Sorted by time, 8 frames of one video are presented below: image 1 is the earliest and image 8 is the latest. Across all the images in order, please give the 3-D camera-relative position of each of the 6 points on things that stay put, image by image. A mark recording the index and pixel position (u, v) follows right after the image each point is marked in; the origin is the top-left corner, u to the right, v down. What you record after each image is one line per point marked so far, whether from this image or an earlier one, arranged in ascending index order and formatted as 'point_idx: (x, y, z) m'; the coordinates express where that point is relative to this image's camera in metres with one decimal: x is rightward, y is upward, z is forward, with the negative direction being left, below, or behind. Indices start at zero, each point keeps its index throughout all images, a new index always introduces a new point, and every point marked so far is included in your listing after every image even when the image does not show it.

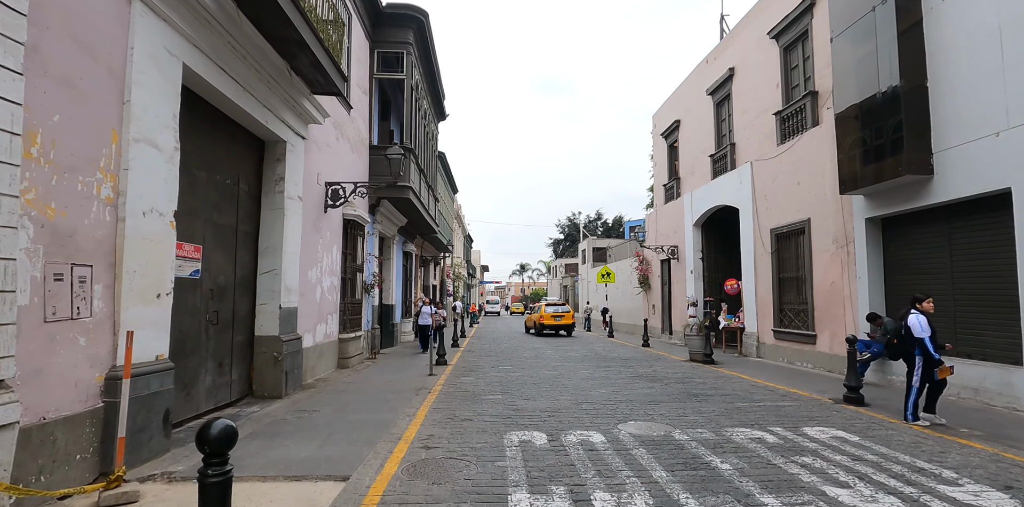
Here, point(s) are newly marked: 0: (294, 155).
0: (-3.6, +1.6, +8.9) m
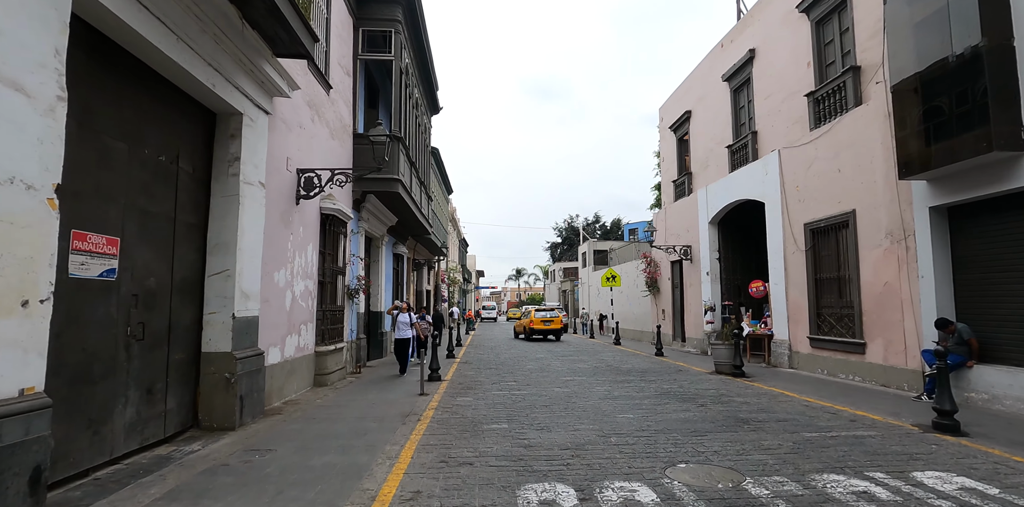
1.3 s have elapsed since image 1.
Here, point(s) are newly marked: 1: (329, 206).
0: (-3.5, +1.7, +7.4) m
1: (-3.6, +1.0, +10.6) m
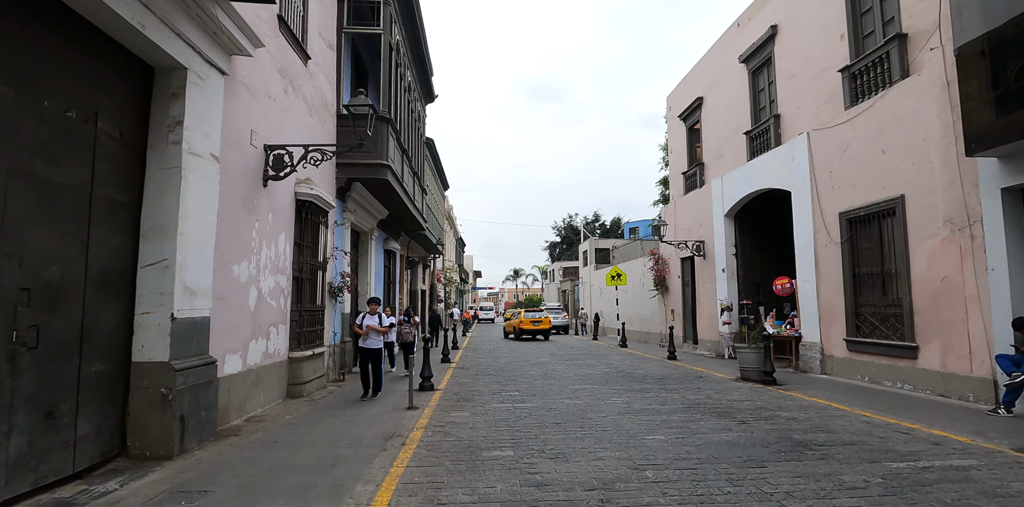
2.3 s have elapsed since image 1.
0: (-3.4, +1.8, +6.1) m
1: (-3.5, +1.1, +9.3) m
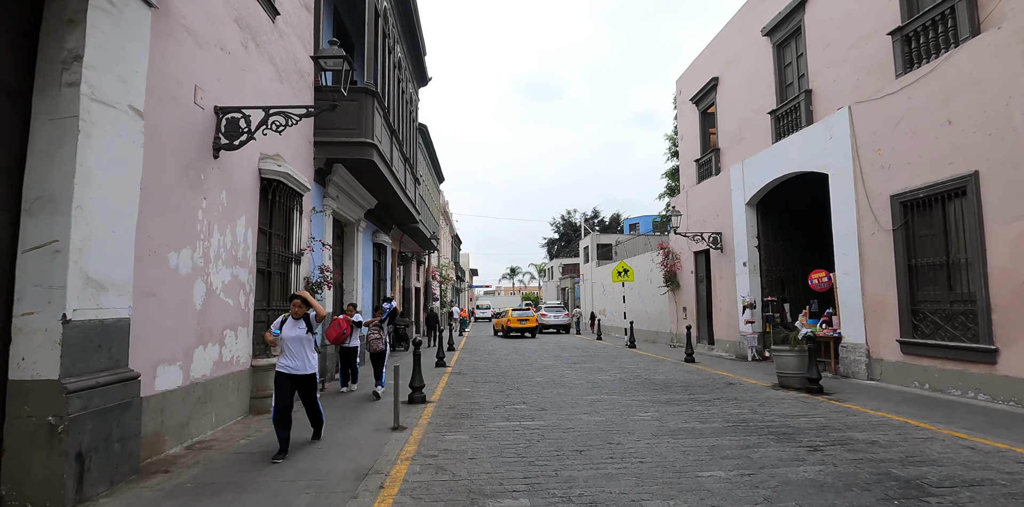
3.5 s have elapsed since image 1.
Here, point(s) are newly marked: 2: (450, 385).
0: (-3.3, +2.0, +4.6) m
1: (-3.5, +1.2, +7.8) m
2: (-1.1, -2.4, +9.9) m
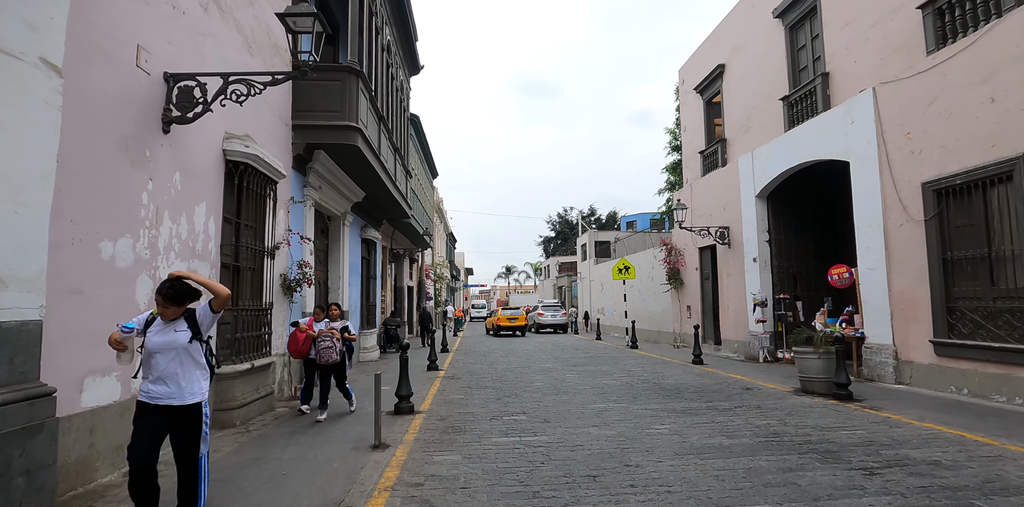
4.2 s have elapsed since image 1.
0: (-3.3, +2.0, +3.7) m
1: (-3.5, +1.3, +6.9) m
2: (-1.2, -2.3, +9.0) m
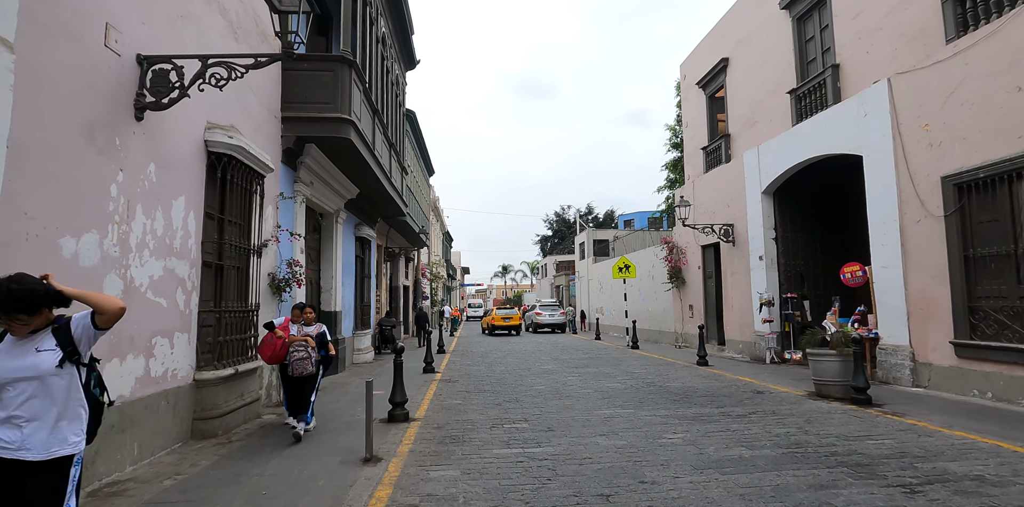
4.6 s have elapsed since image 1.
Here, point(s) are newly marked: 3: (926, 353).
0: (-3.3, +2.1, +3.3) m
1: (-3.5, +1.4, +6.5) m
2: (-1.2, -2.3, +8.6) m
3: (+6.6, -1.6, +8.7) m
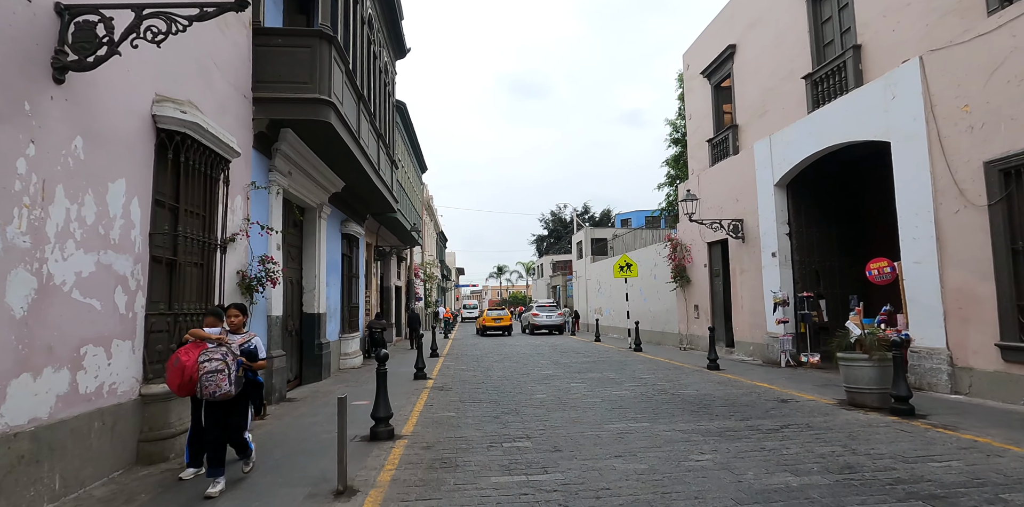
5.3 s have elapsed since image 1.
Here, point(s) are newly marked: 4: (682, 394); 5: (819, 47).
0: (-3.3, +2.1, +2.4) m
1: (-3.5, +1.4, +5.6) m
2: (-1.2, -2.2, +7.7) m
3: (+6.6, -1.5, +7.9) m
4: (+2.7, -2.2, +8.6) m
5: (+6.5, +4.4, +11.6) m
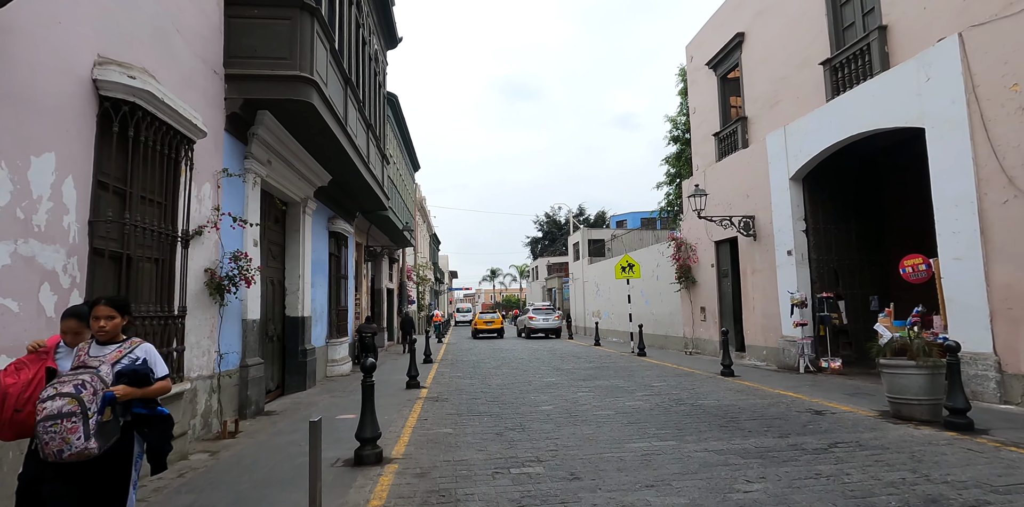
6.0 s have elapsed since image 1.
0: (-3.2, +2.2, +1.5) m
1: (-3.4, +1.5, +4.7) m
2: (-1.1, -2.1, +6.9) m
3: (+6.7, -1.4, +7.2) m
4: (+2.7, -2.2, +7.8) m
5: (+6.5, +4.4, +10.8) m
